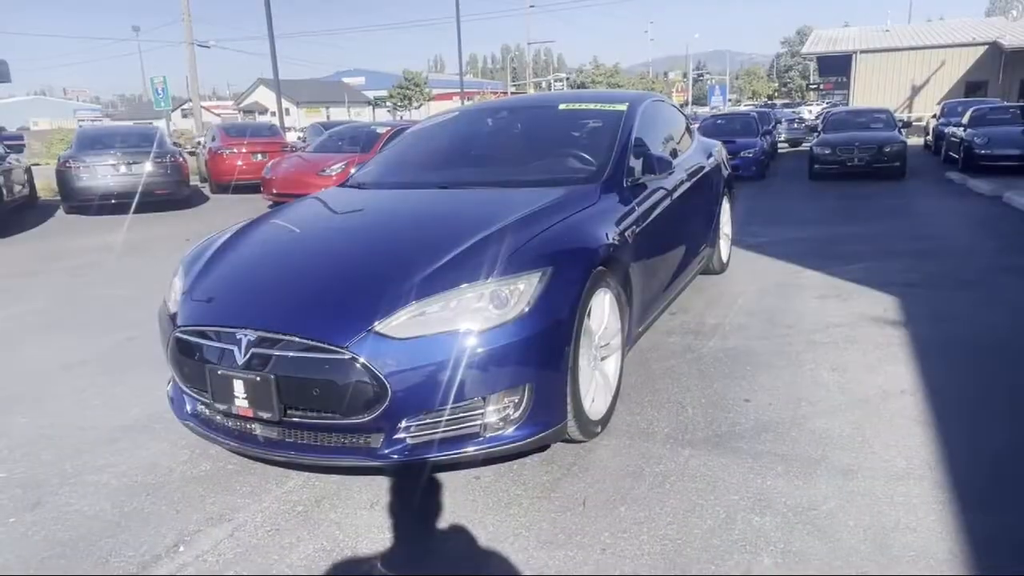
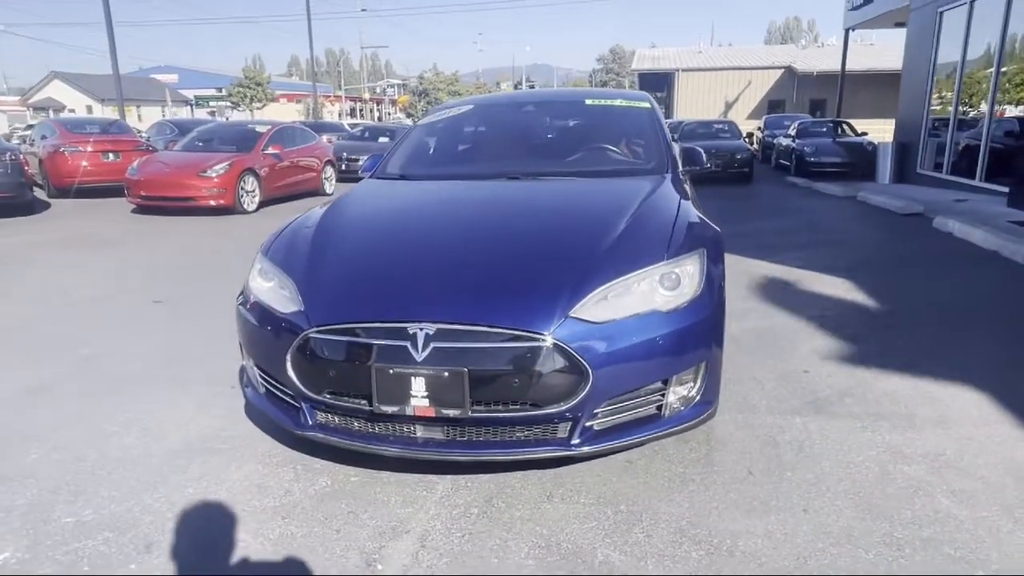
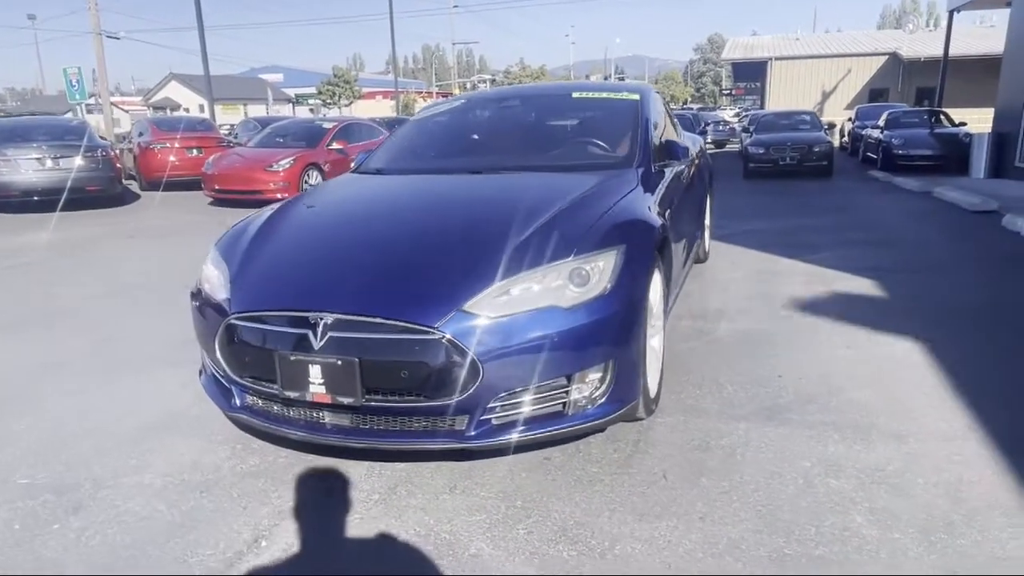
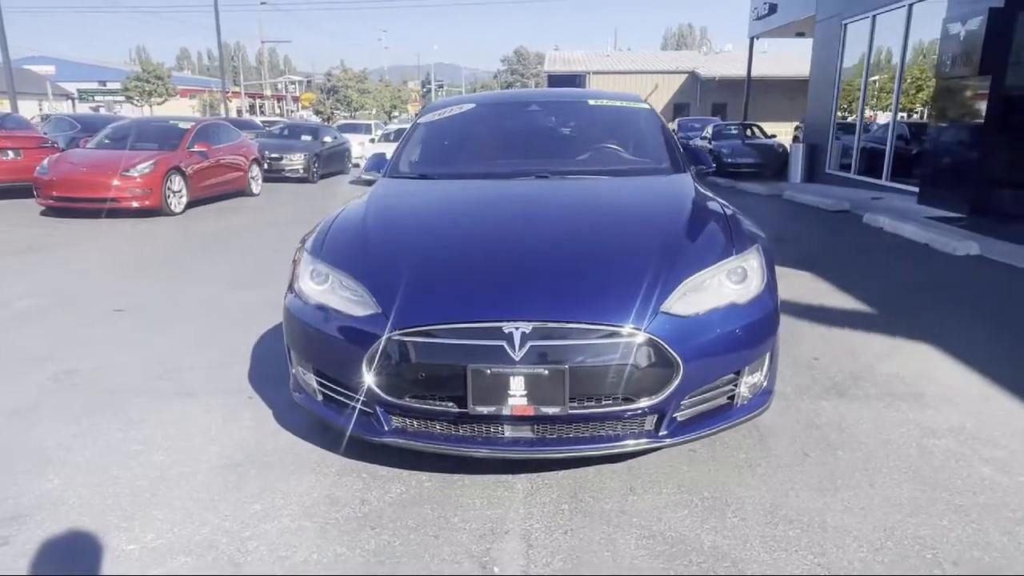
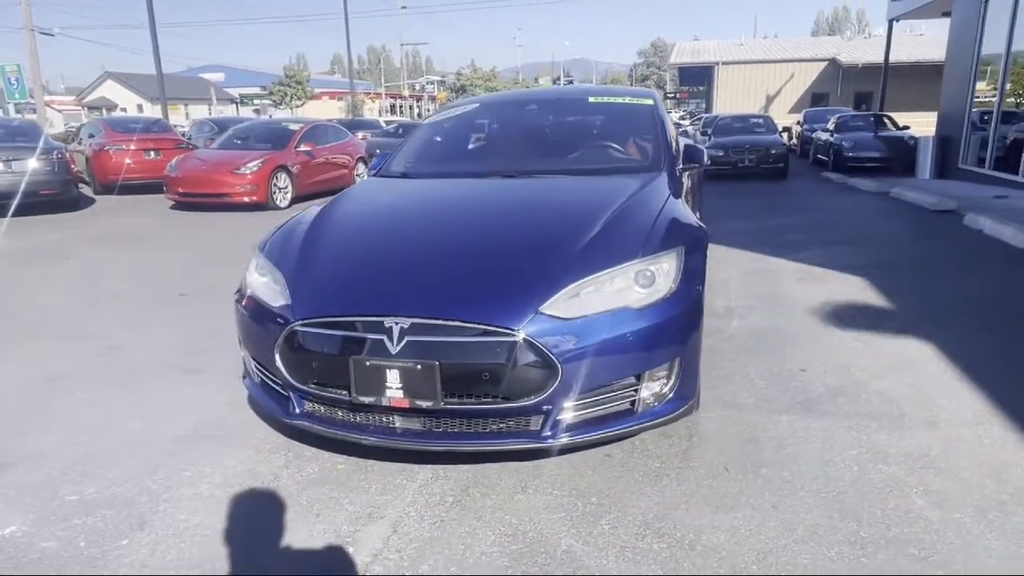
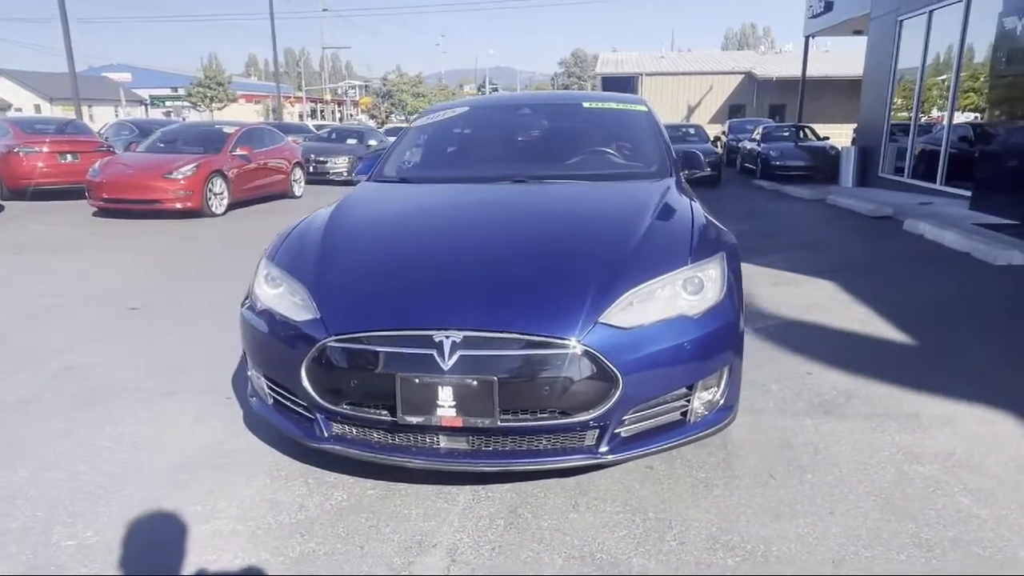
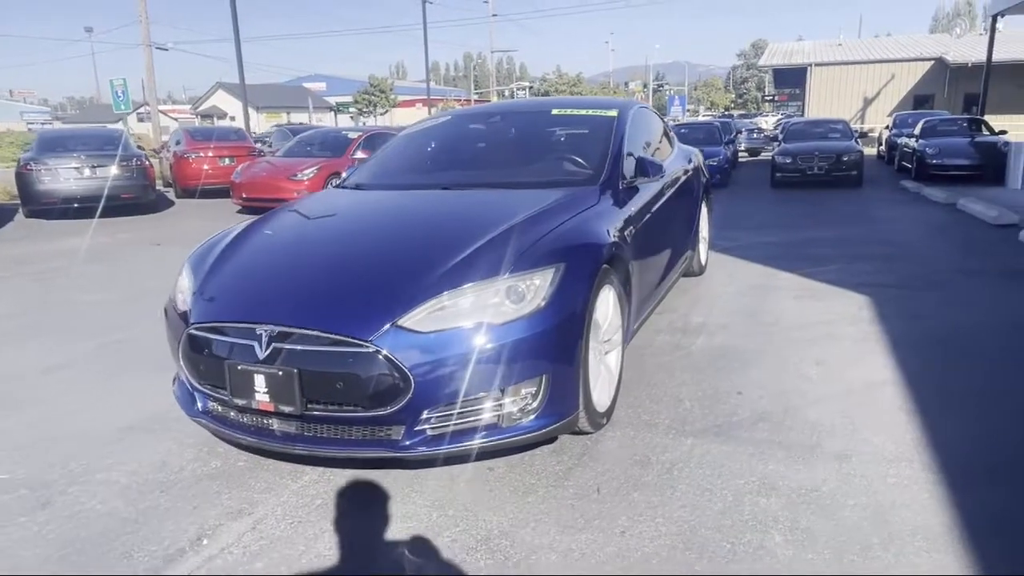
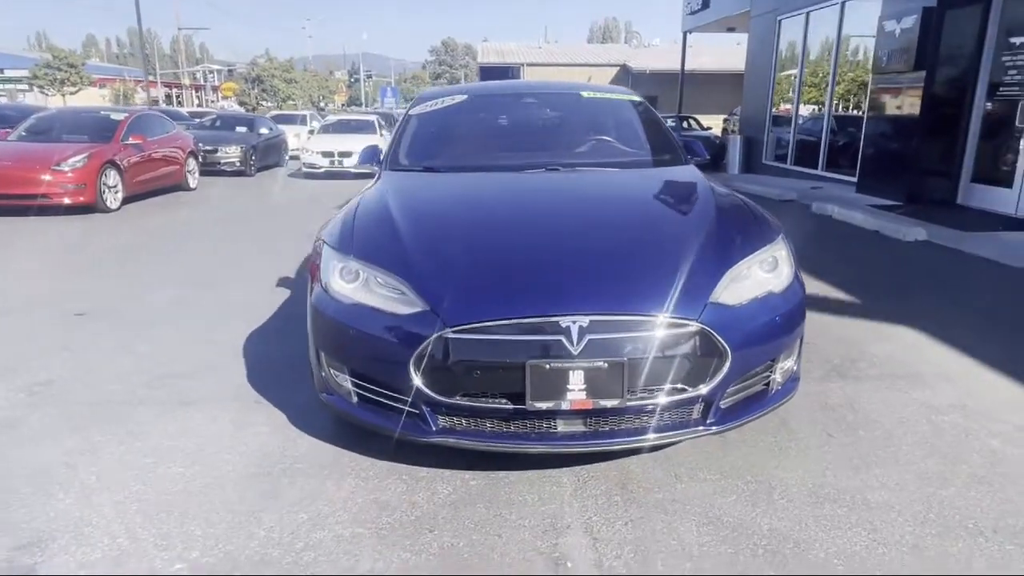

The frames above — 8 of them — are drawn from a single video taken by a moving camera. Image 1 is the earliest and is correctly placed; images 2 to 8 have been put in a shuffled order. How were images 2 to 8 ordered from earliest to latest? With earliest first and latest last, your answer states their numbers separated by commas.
7, 3, 5, 2, 6, 4, 8
